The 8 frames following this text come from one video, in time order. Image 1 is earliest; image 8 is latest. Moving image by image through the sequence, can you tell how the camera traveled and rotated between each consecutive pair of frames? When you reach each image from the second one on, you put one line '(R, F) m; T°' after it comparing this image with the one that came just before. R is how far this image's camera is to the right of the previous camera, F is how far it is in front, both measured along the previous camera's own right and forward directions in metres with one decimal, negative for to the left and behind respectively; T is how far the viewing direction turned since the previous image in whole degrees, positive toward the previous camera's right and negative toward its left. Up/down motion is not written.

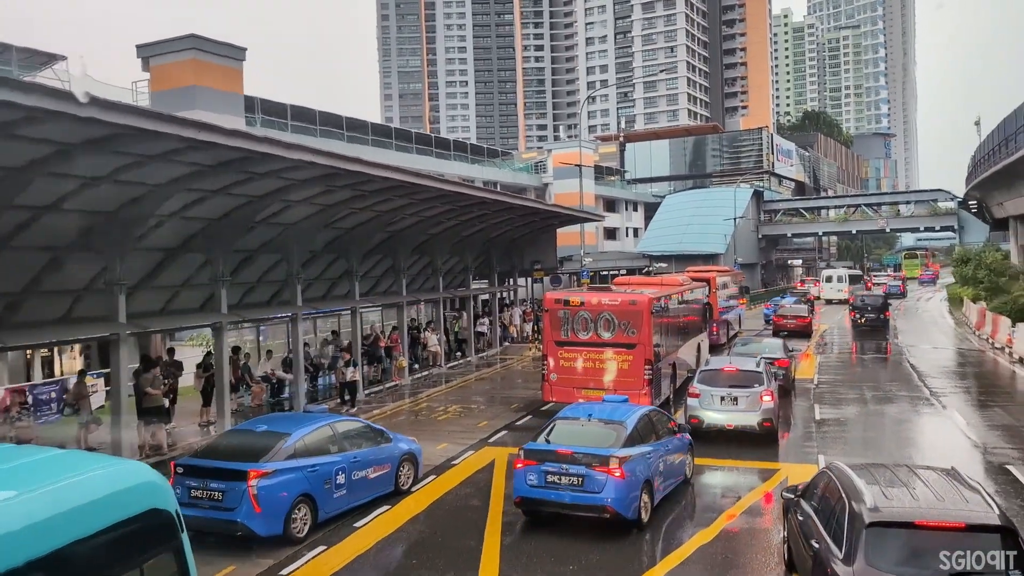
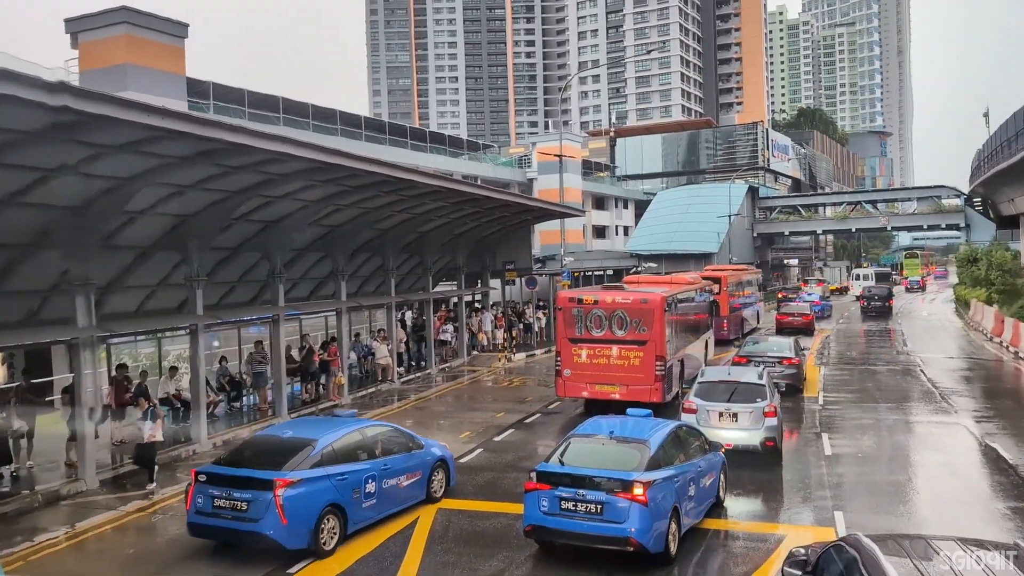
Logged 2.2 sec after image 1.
(-0.2, +0.8) m; 0°
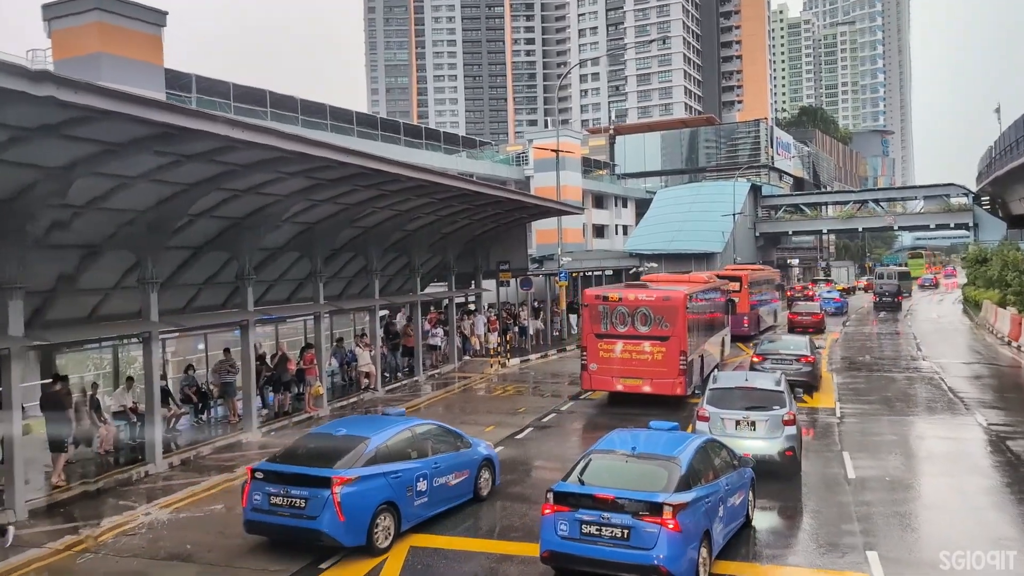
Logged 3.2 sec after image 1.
(+0.2, +1.3) m; 0°
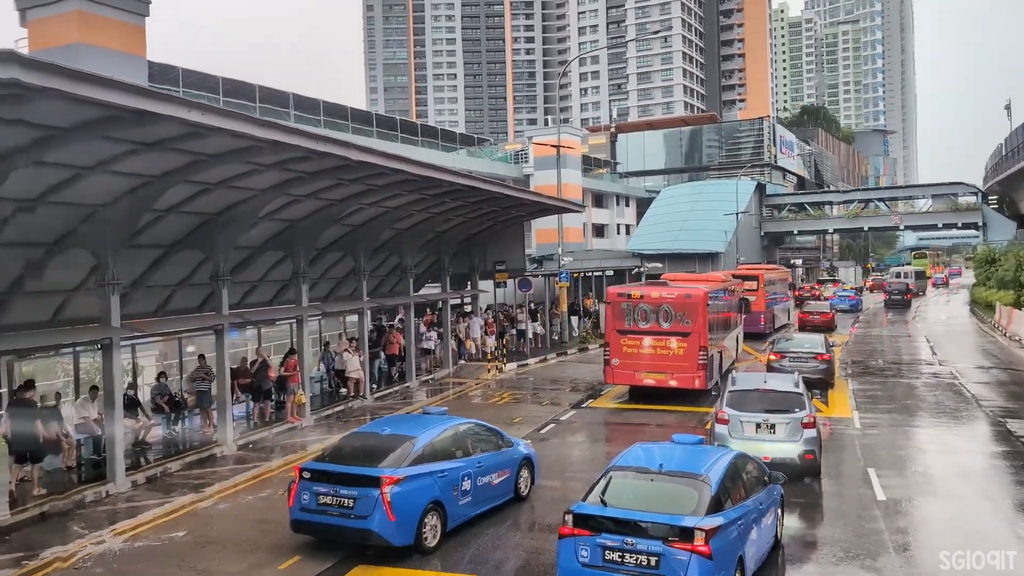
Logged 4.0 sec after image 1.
(+0.1, +1.1) m; 0°
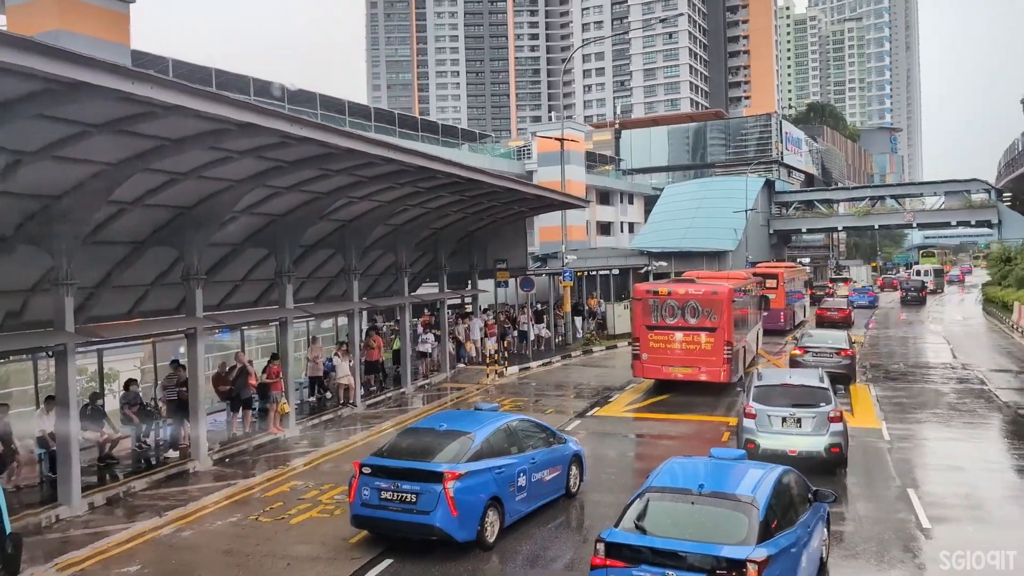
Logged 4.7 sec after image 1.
(0.0, +1.2) m; 0°
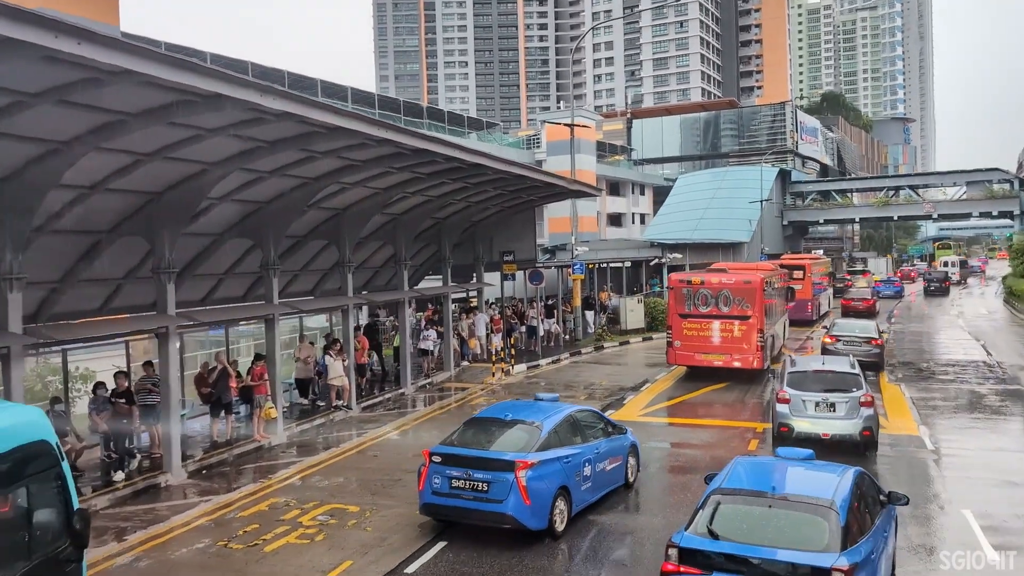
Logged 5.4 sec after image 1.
(0.0, +1.3) m; -1°
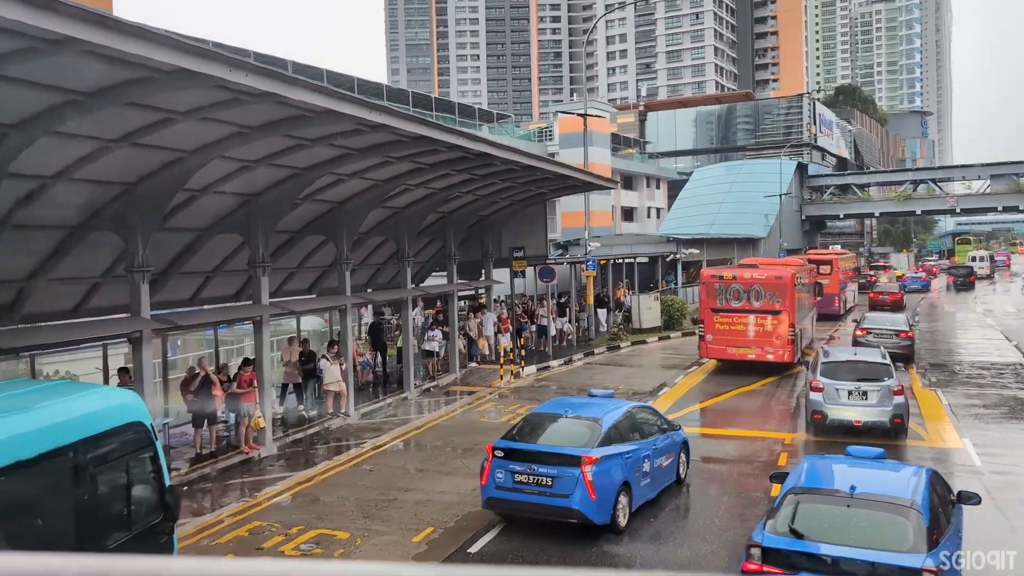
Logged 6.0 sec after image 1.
(0.0, +1.1) m; -1°
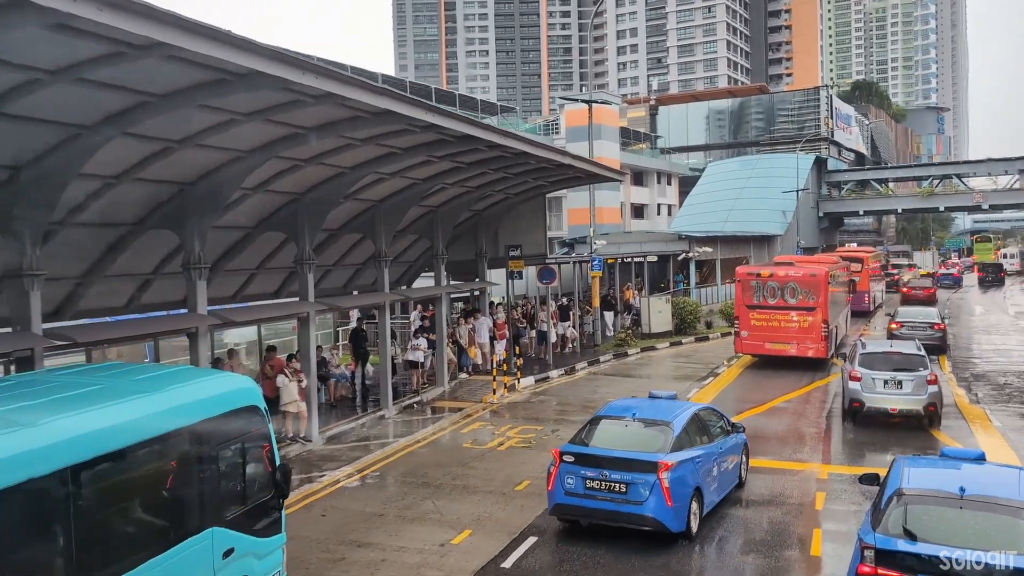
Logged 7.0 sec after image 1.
(+0.4, +2.0) m; -1°
